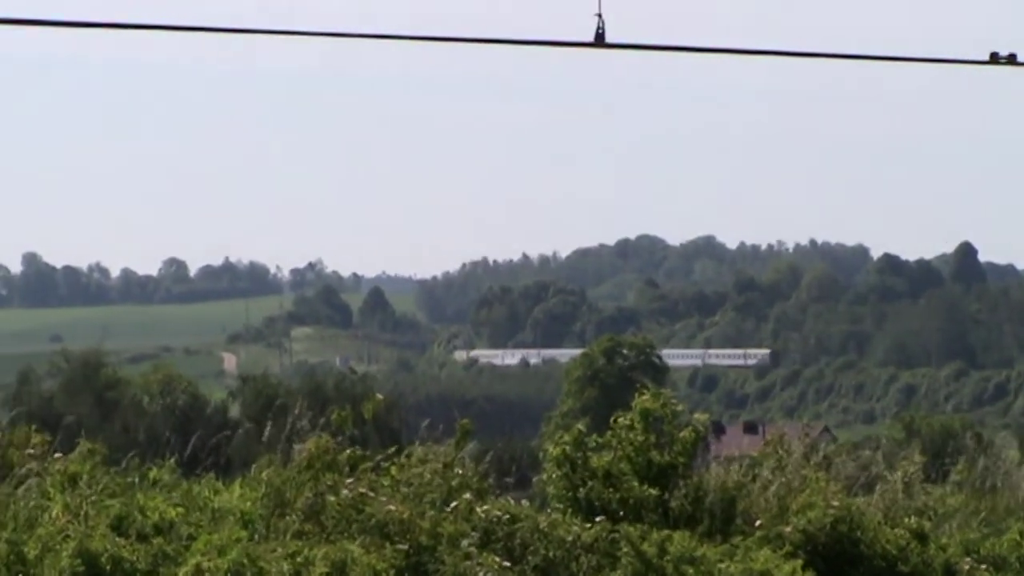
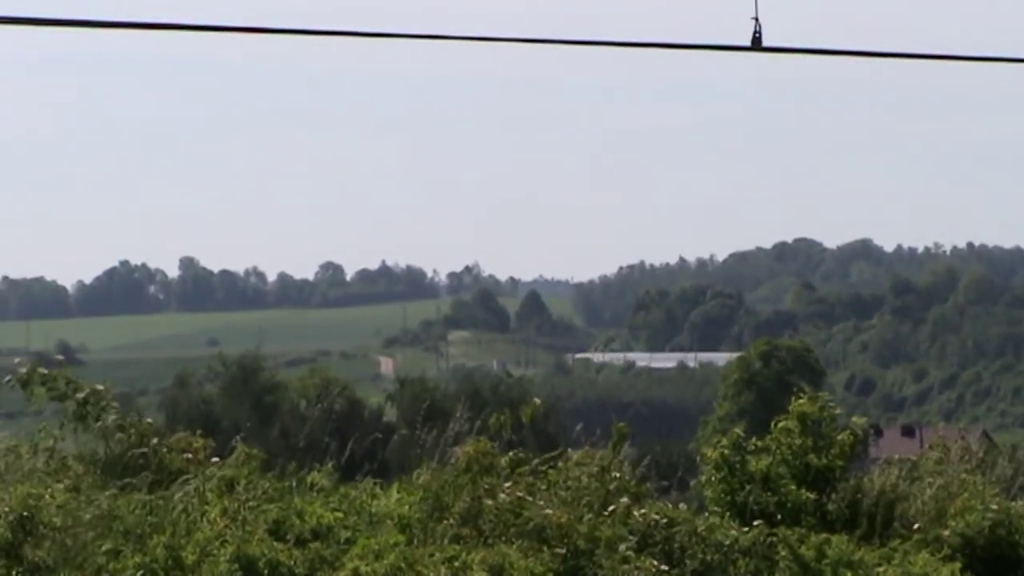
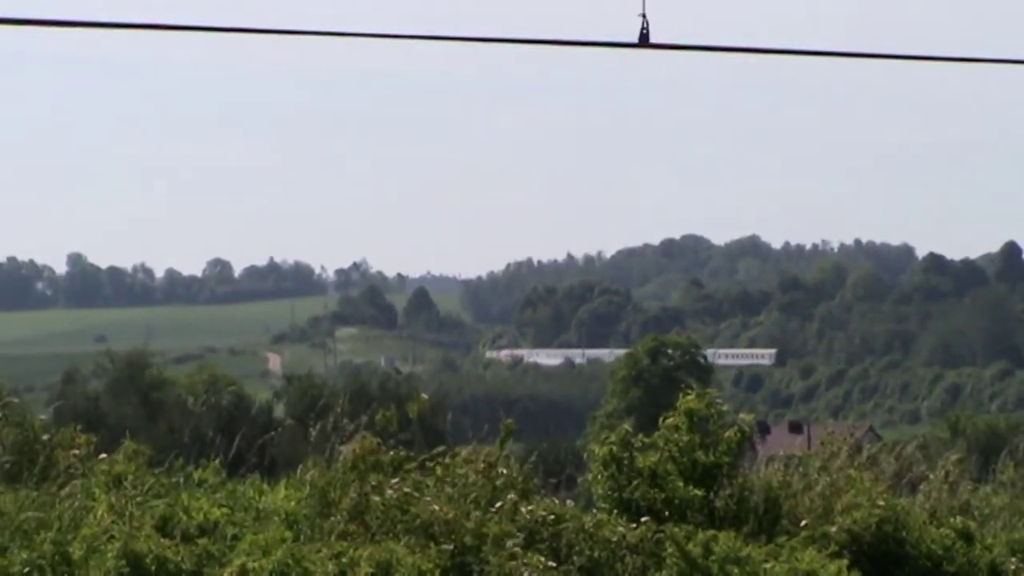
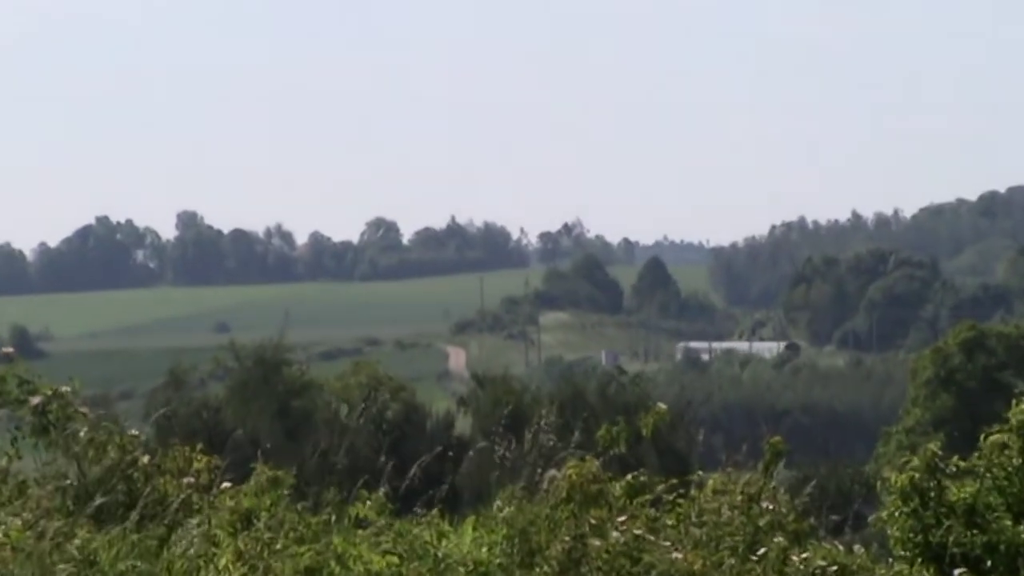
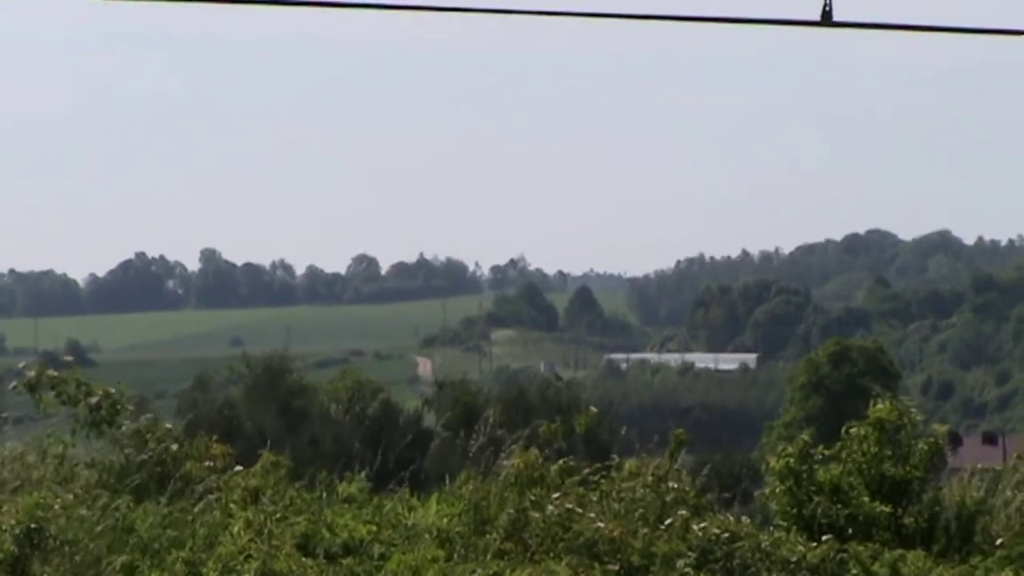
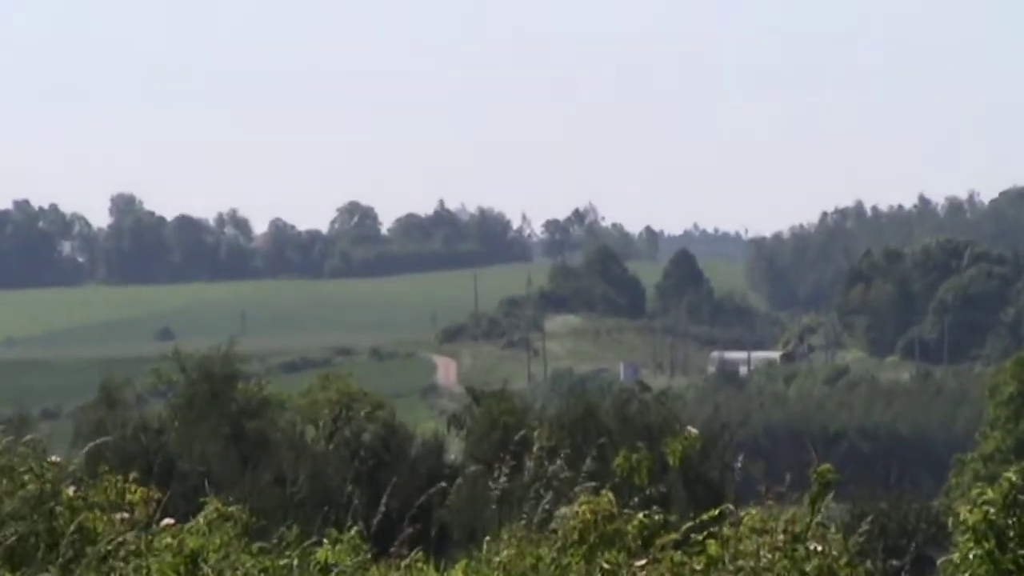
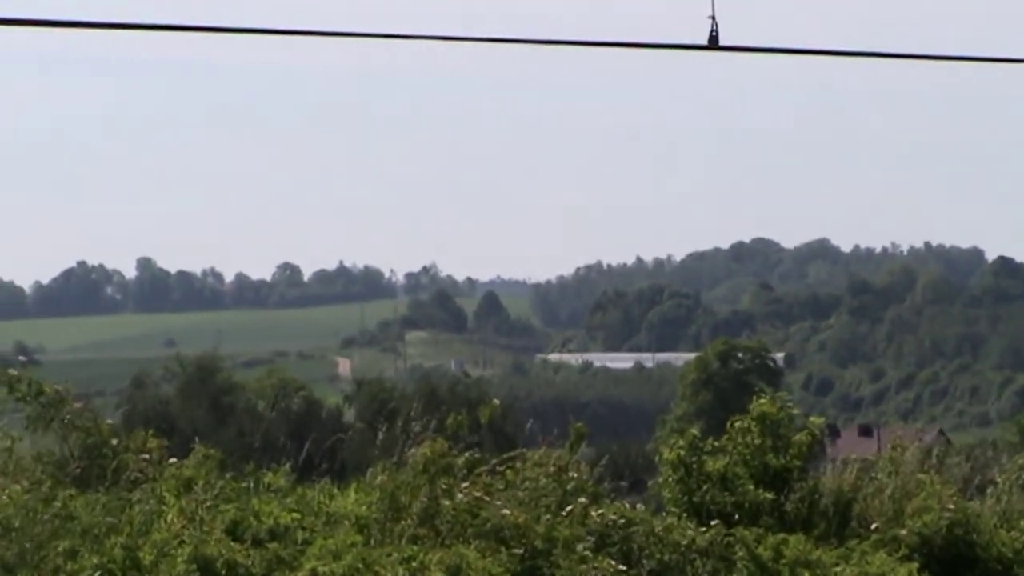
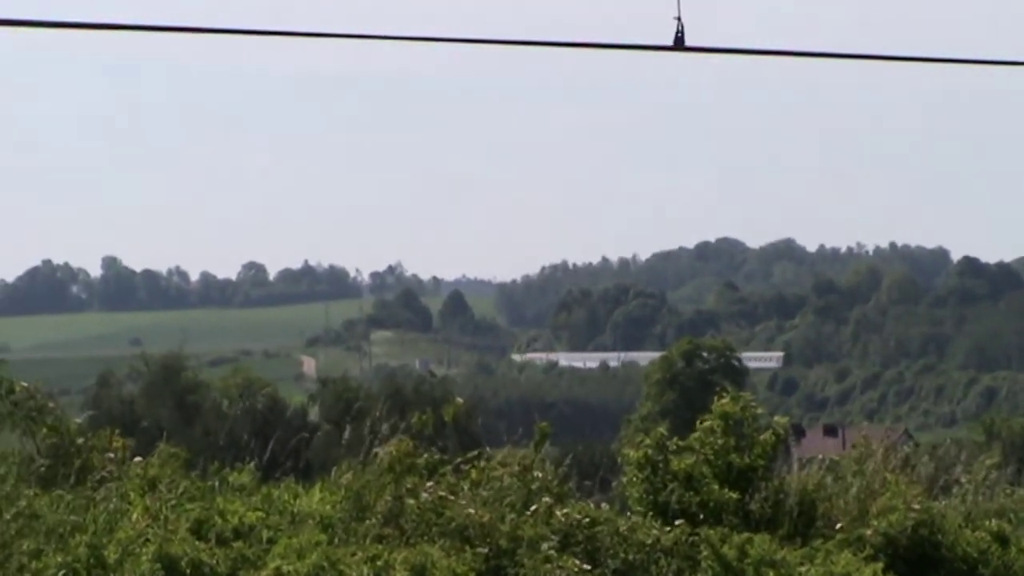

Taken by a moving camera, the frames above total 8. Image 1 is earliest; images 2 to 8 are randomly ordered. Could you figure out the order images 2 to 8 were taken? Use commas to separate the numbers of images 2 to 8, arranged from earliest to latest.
3, 8, 7, 2, 5, 4, 6
